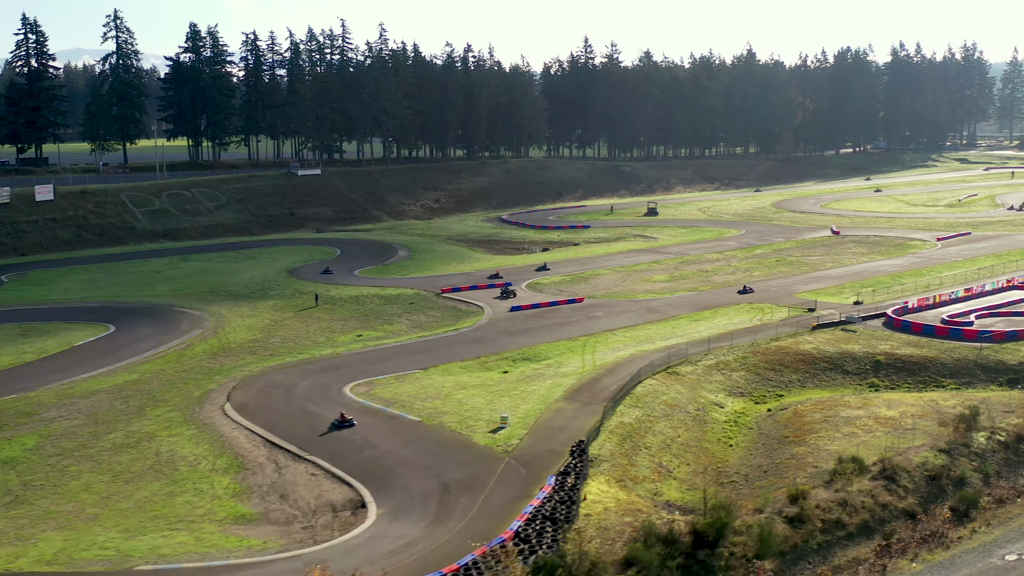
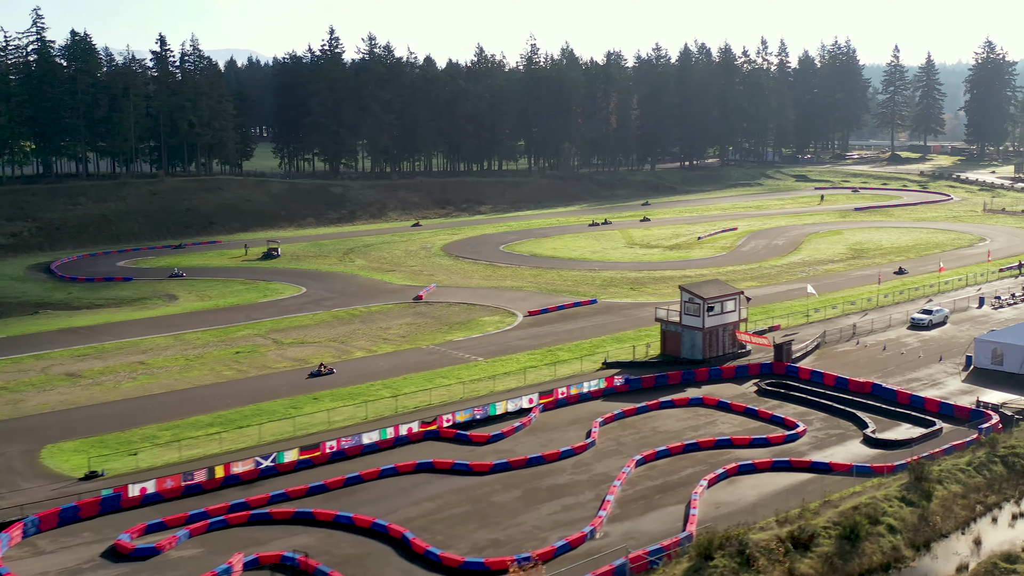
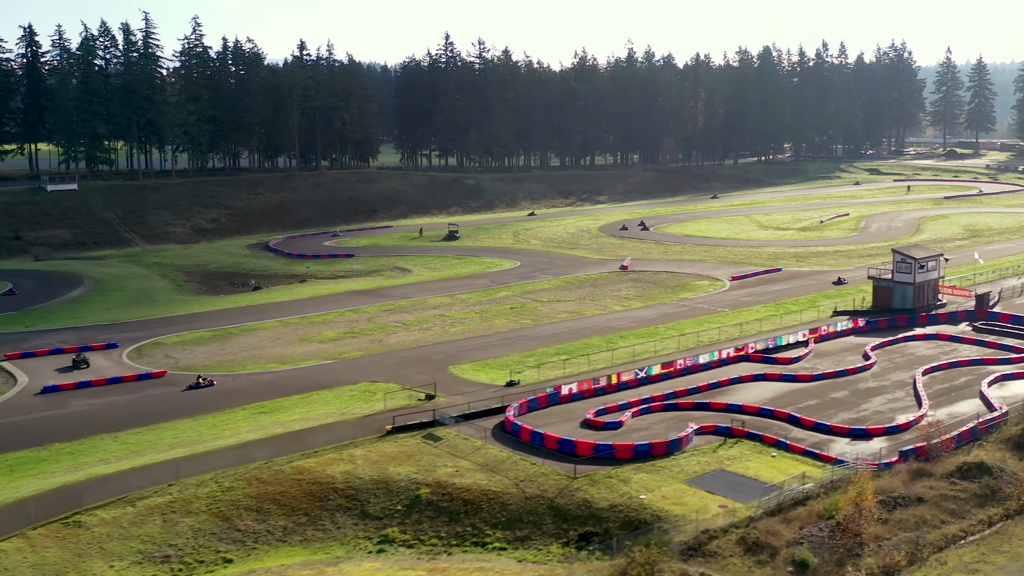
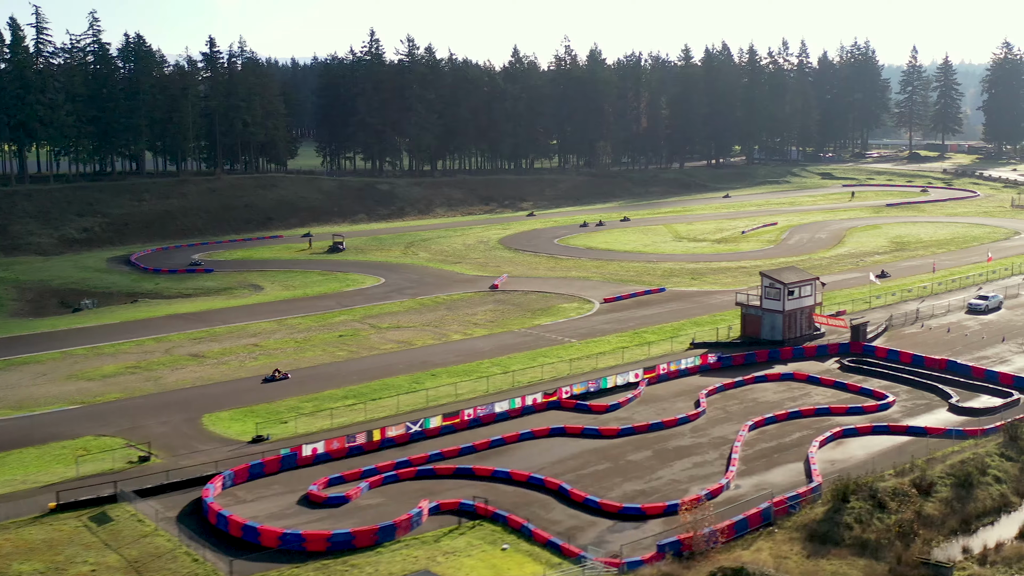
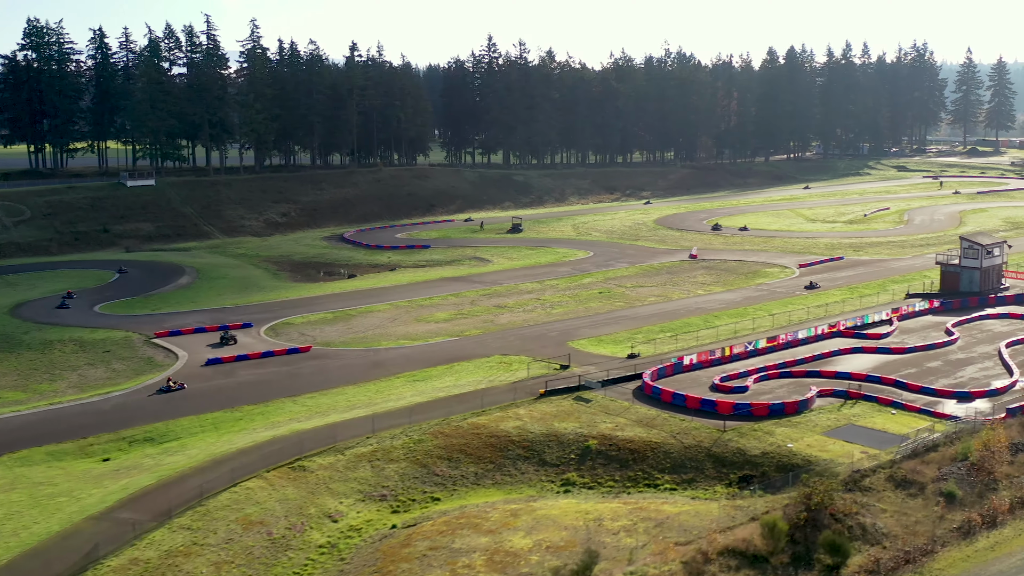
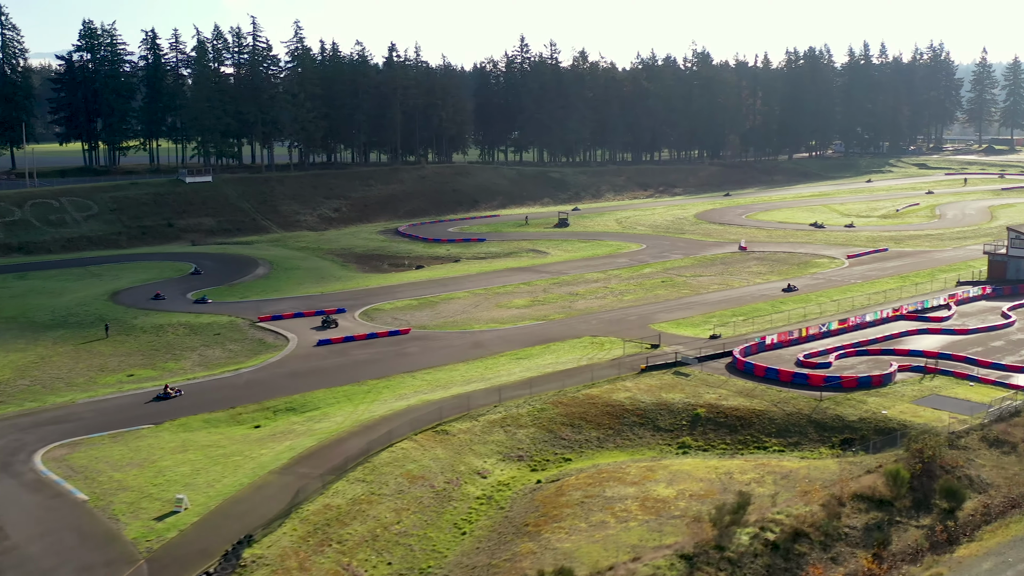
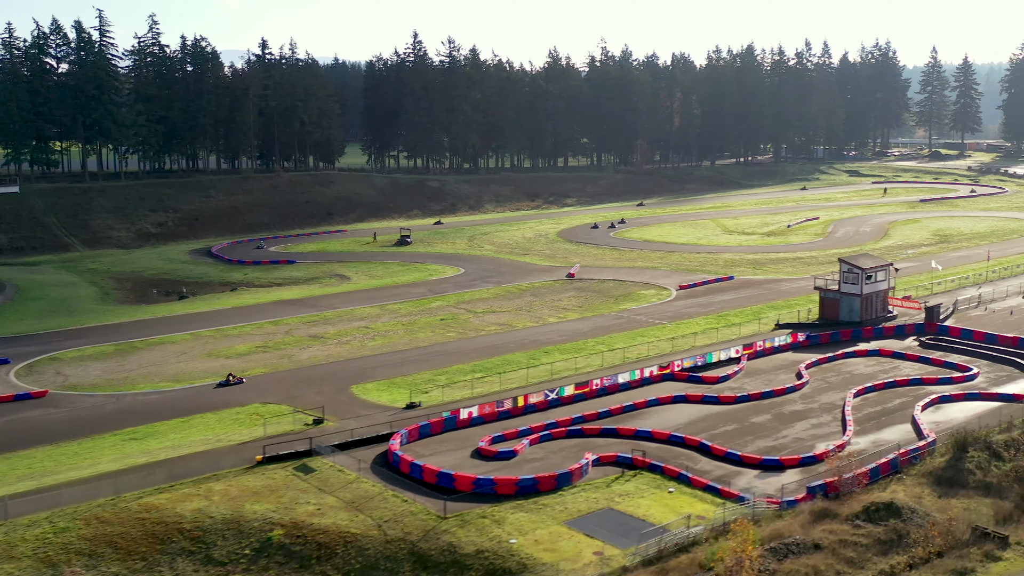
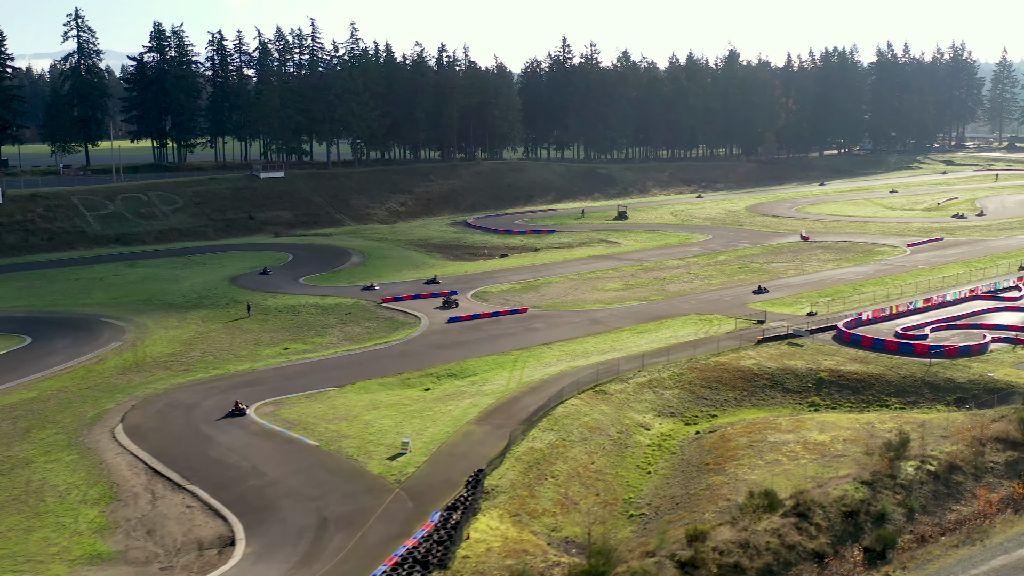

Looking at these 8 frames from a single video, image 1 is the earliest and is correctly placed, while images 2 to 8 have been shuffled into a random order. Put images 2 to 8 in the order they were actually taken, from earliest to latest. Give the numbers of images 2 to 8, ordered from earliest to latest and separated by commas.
8, 6, 5, 3, 7, 4, 2
